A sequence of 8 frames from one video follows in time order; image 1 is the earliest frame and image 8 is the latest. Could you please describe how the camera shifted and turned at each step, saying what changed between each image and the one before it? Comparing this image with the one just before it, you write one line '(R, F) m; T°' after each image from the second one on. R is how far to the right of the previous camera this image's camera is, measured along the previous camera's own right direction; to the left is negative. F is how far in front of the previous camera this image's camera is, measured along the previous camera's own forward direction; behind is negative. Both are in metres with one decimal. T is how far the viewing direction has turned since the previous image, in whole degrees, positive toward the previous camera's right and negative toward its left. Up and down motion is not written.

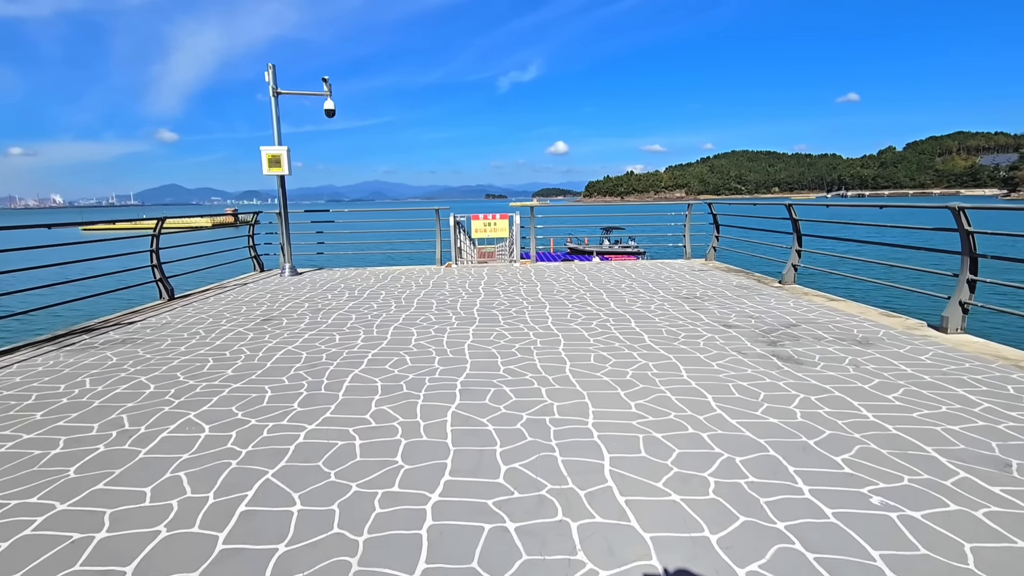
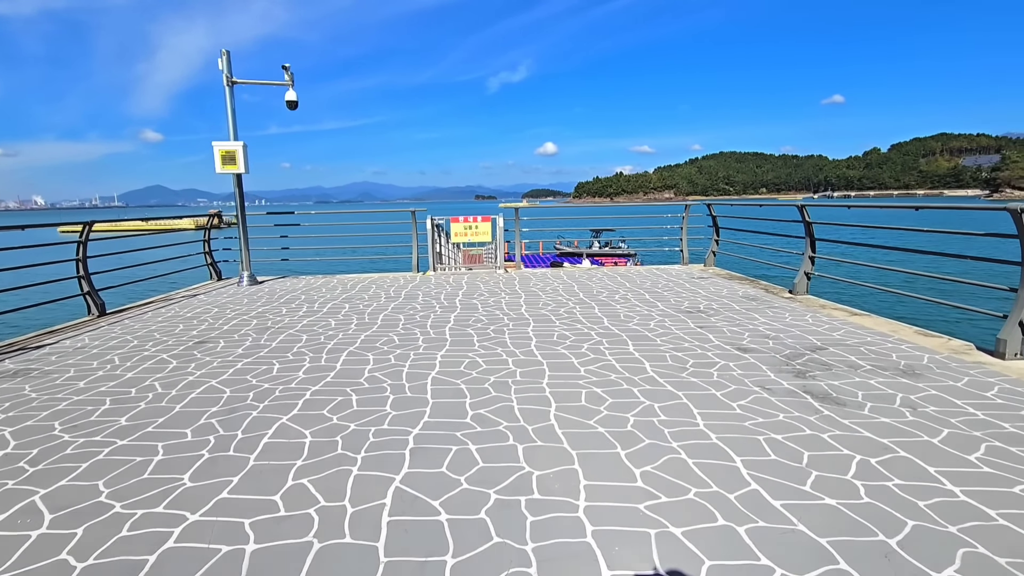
(+0.1, +0.6) m; +1°
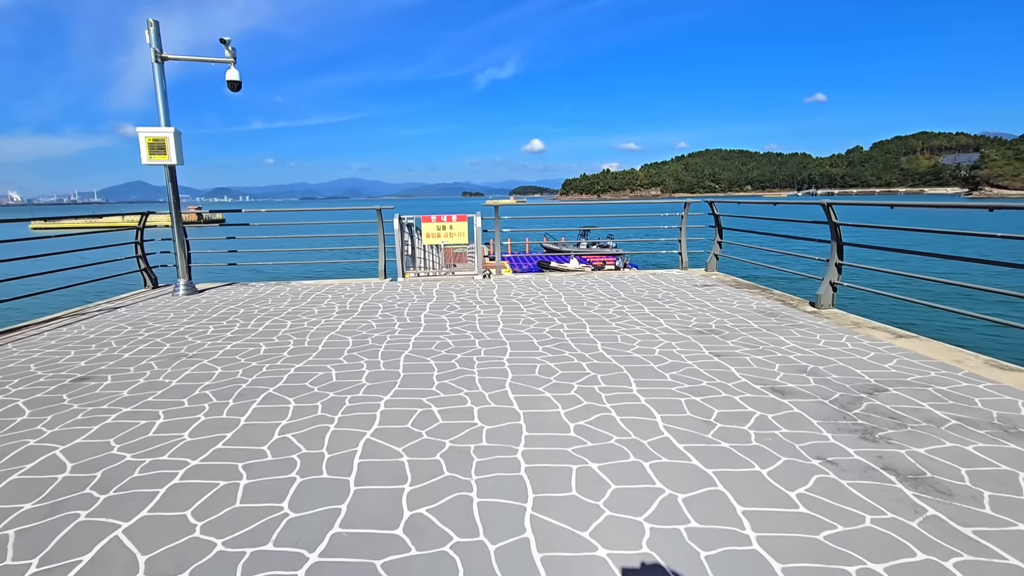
(+0.1, +0.7) m; +1°
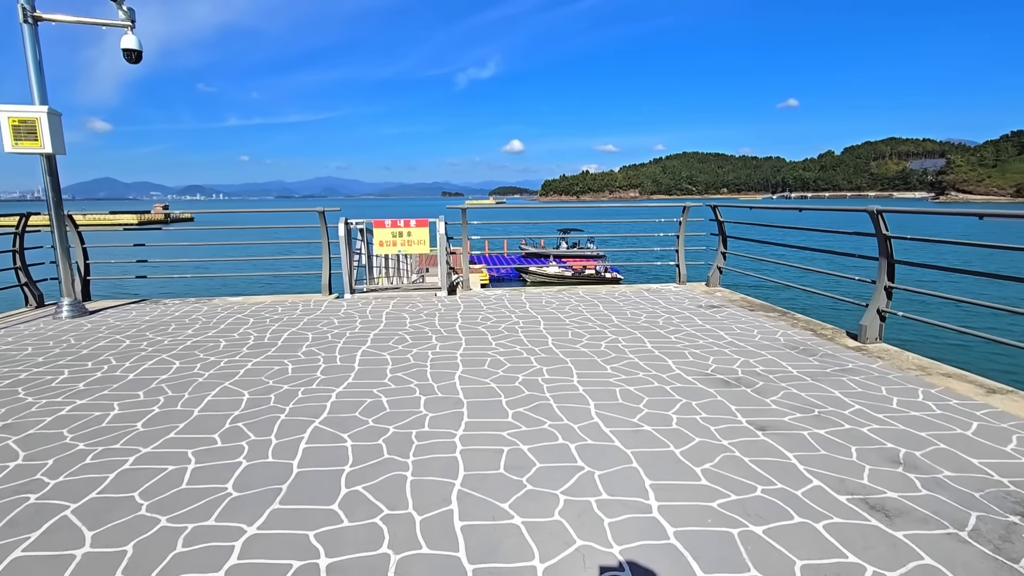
(+0.1, +0.9) m; +2°
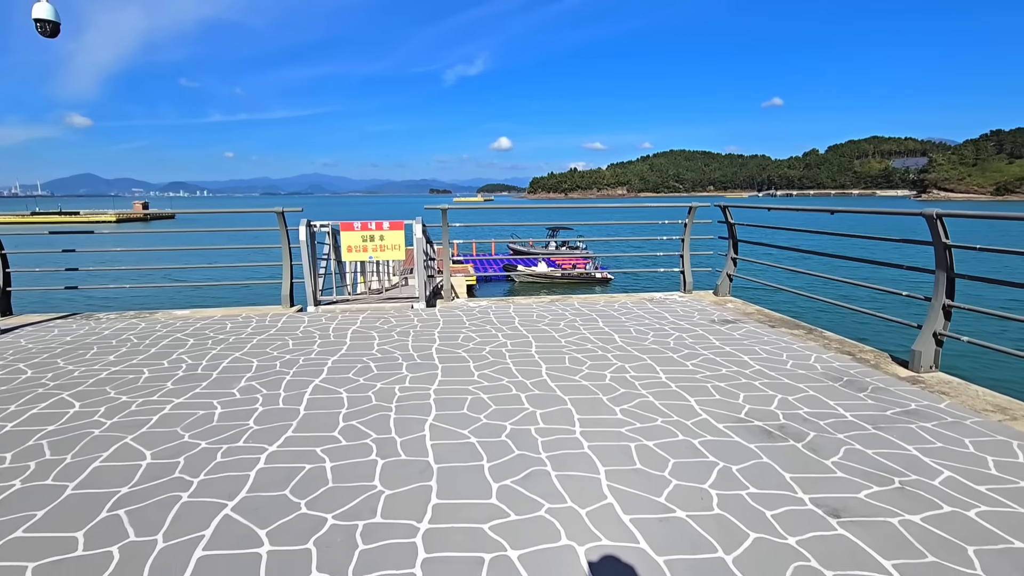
(0.0, +0.6) m; +1°
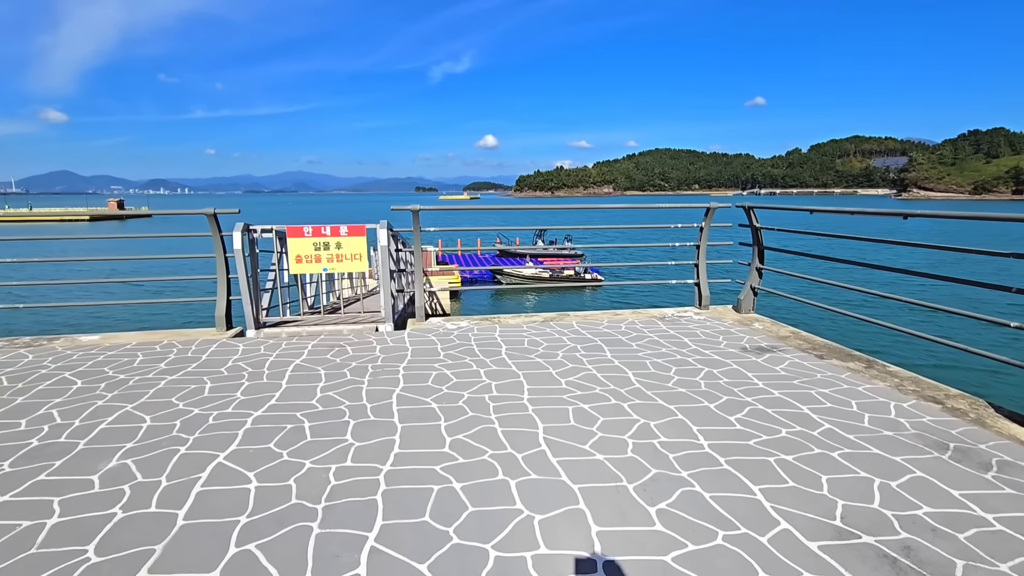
(0.0, +0.8) m; +1°
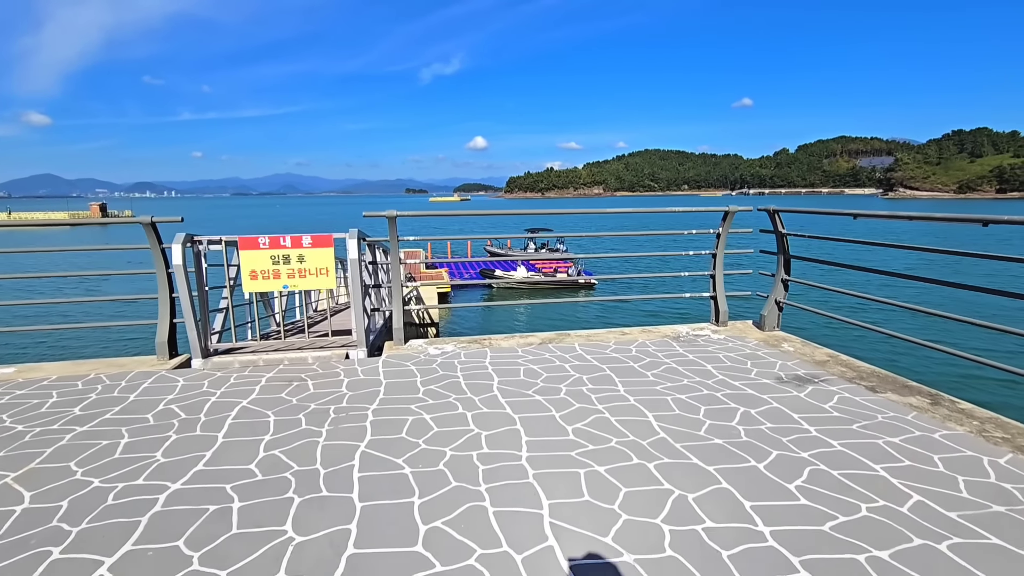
(0.0, +0.5) m; +1°
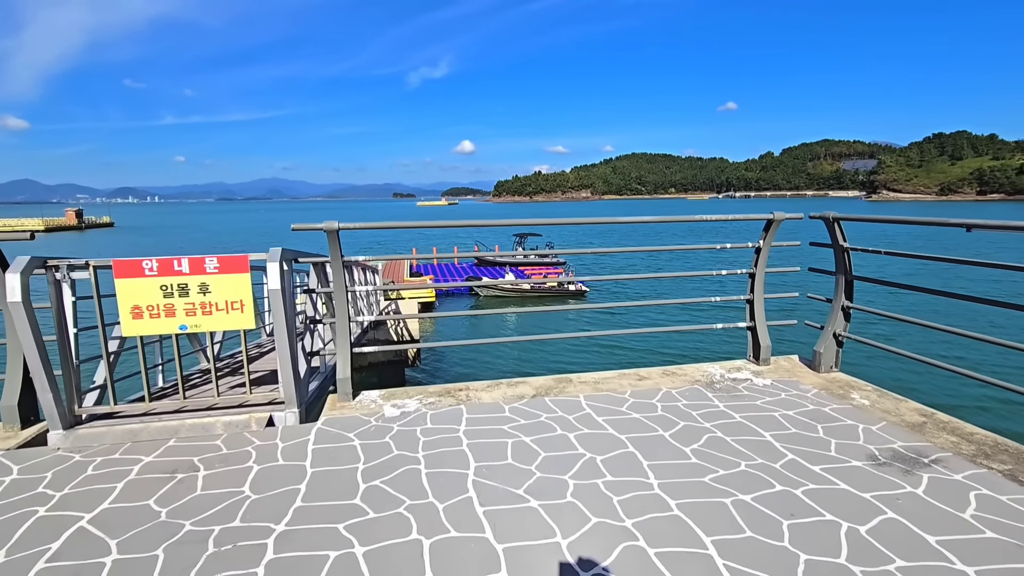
(0.0, +0.8) m; +1°
